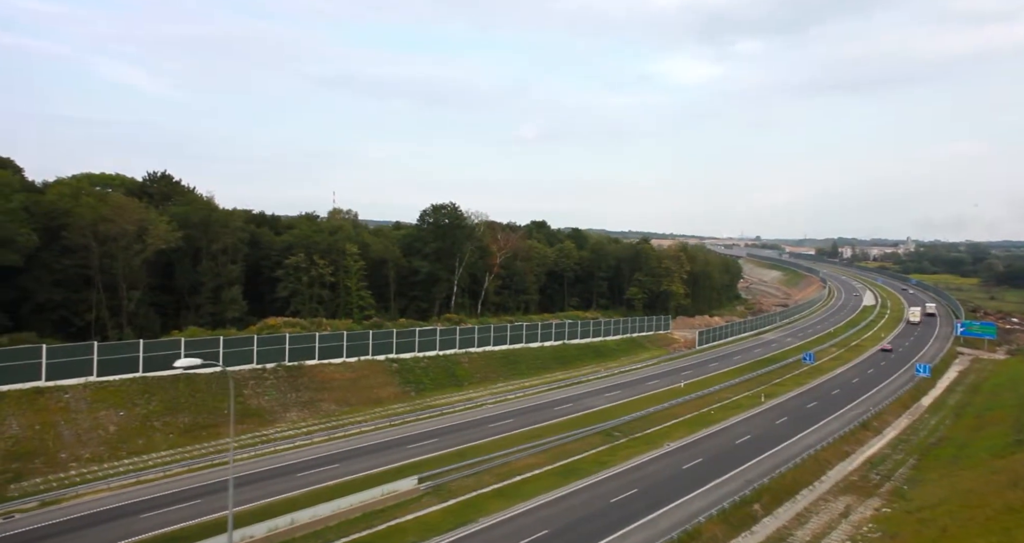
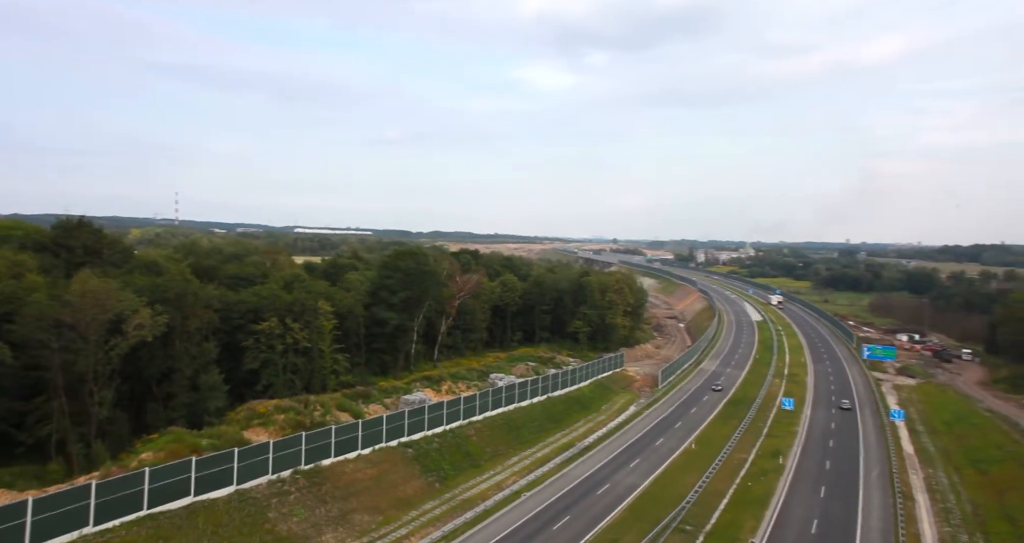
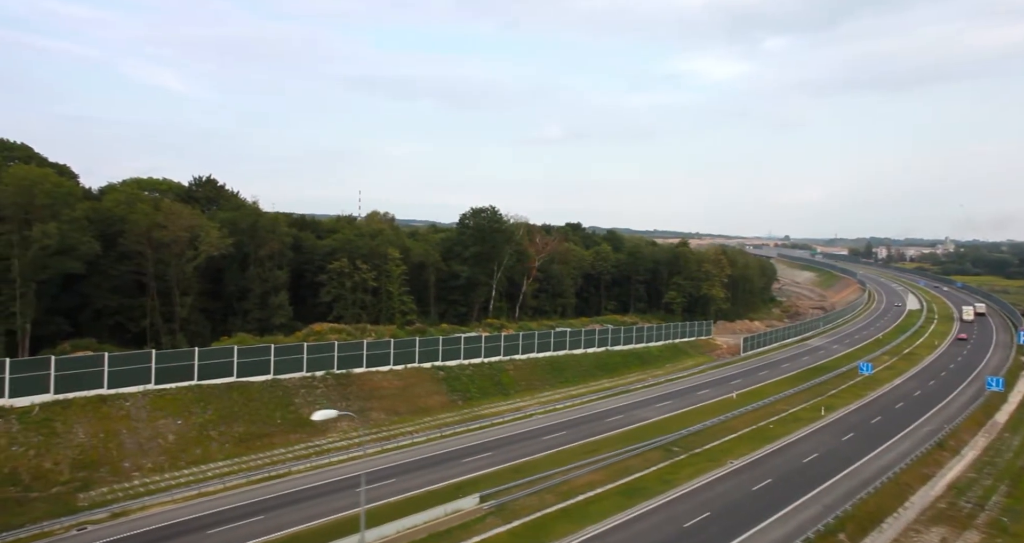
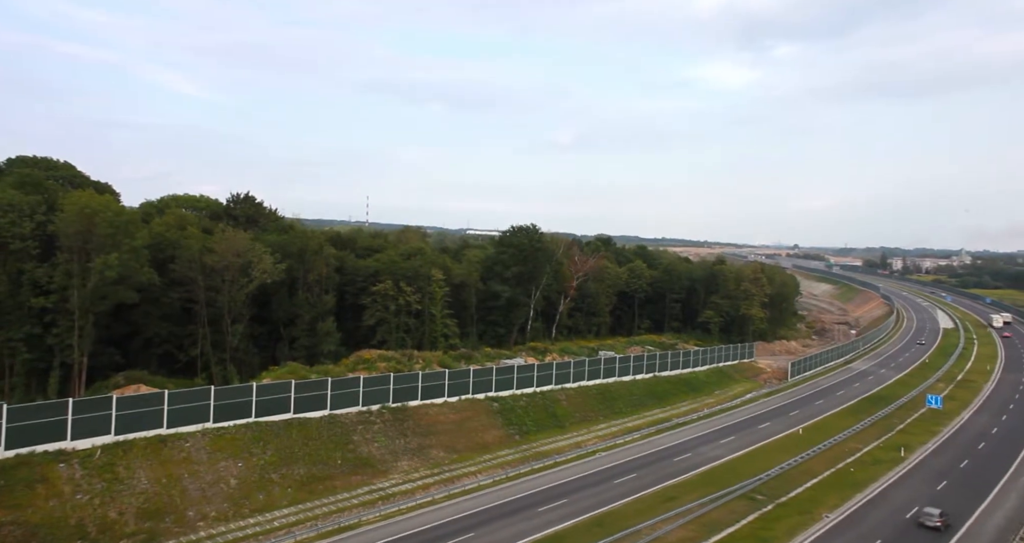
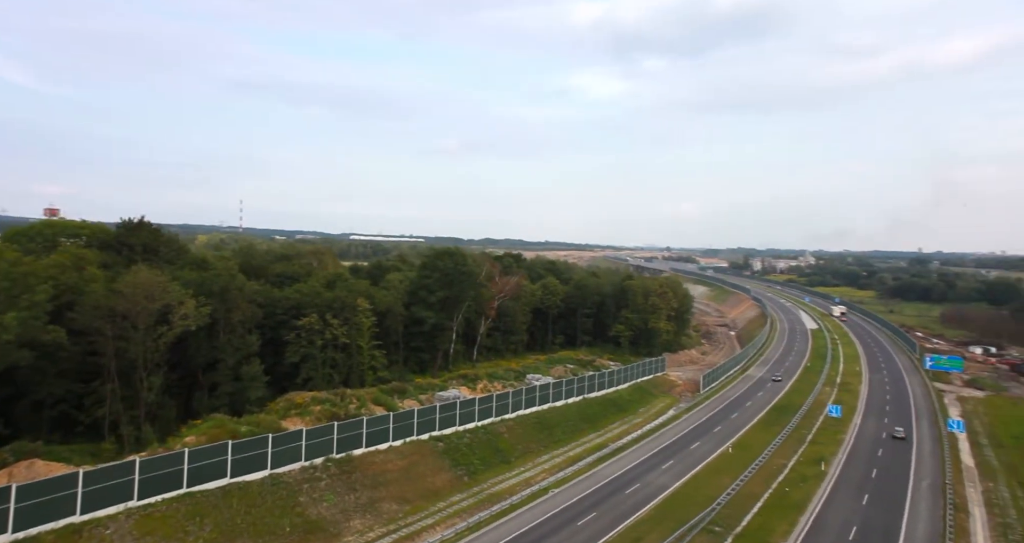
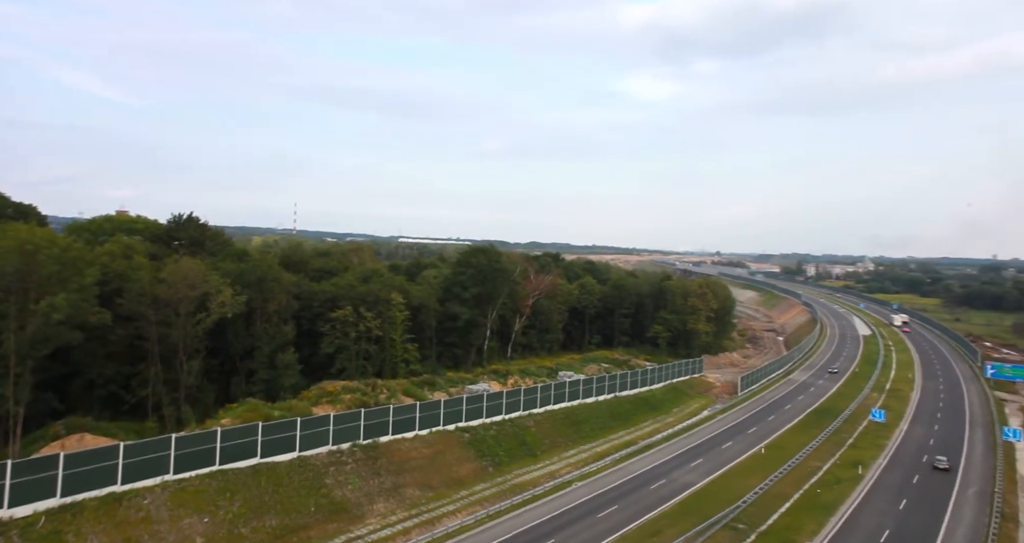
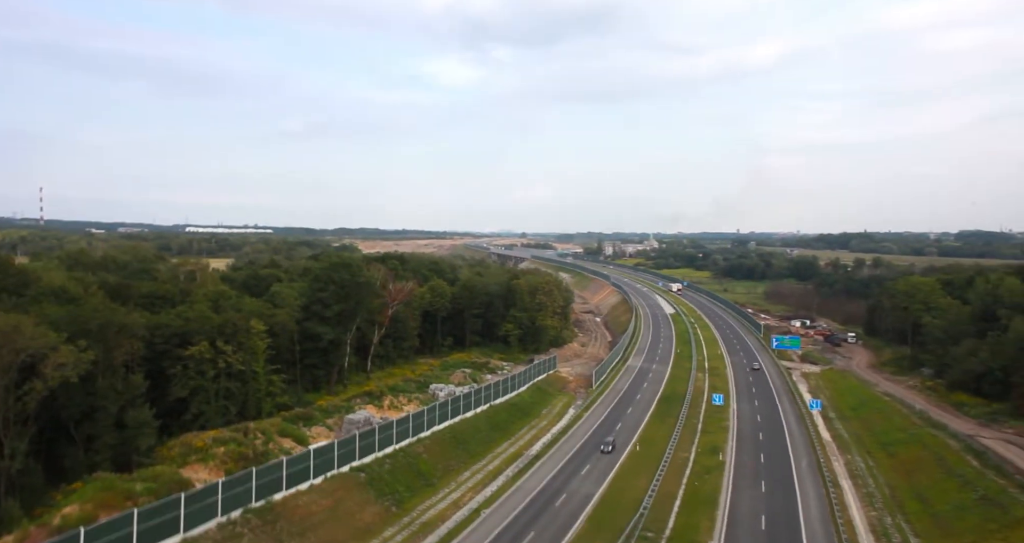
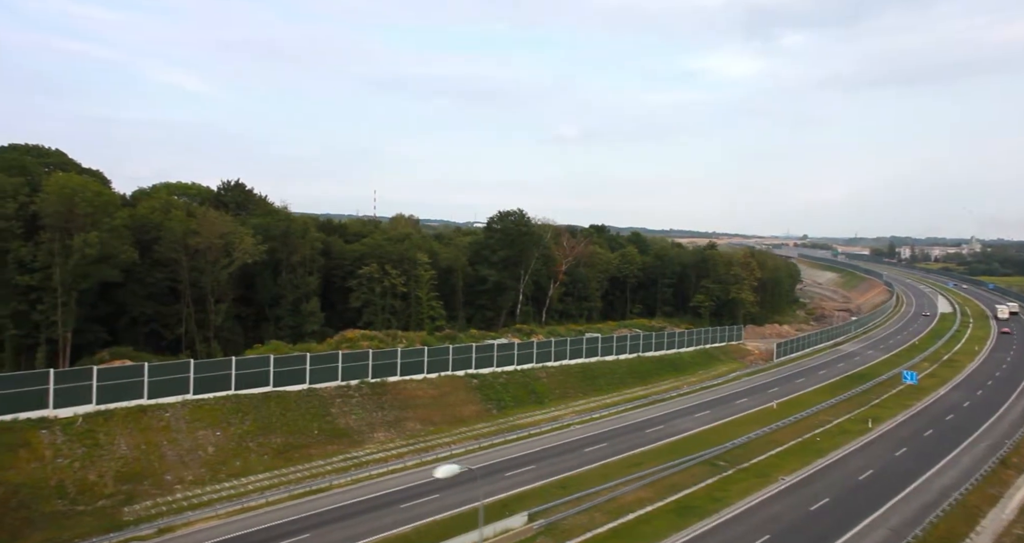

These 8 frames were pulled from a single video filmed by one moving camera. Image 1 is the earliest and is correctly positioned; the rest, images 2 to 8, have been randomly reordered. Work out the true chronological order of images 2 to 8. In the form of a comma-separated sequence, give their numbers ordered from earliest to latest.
3, 8, 4, 6, 5, 2, 7
